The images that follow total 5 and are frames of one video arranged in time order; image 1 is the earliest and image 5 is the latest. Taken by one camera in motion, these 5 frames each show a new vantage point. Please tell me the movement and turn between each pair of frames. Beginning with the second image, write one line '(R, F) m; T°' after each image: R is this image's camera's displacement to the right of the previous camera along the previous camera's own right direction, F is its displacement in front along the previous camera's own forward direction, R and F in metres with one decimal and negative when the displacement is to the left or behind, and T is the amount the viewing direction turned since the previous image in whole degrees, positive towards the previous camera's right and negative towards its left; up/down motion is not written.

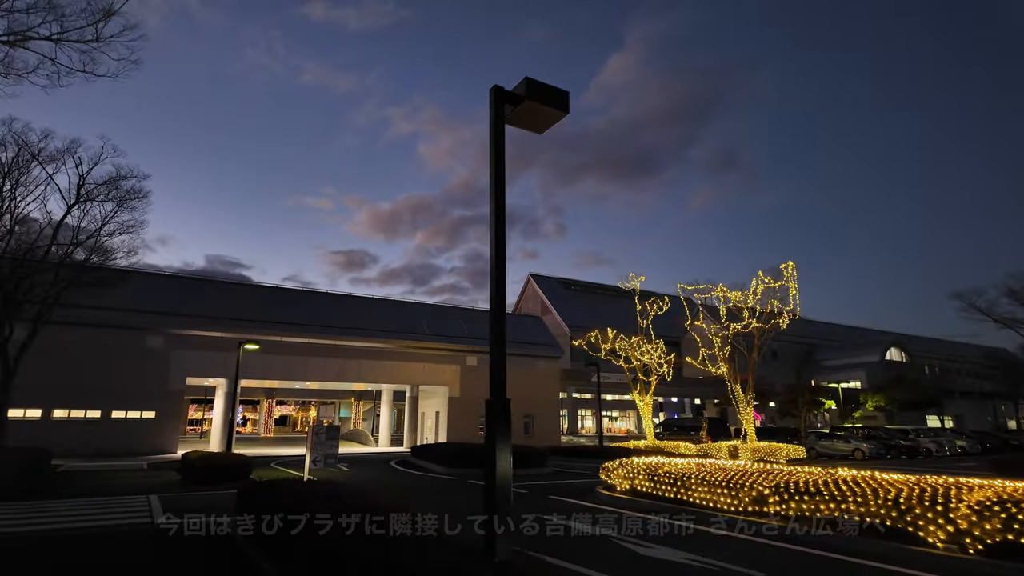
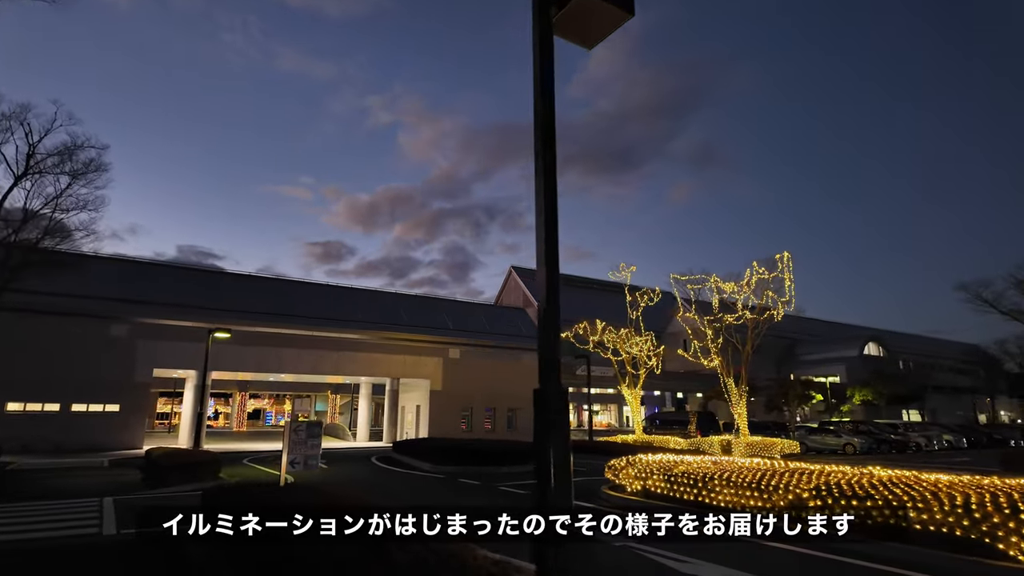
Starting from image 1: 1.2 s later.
(-0.4, +1.0) m; +2°
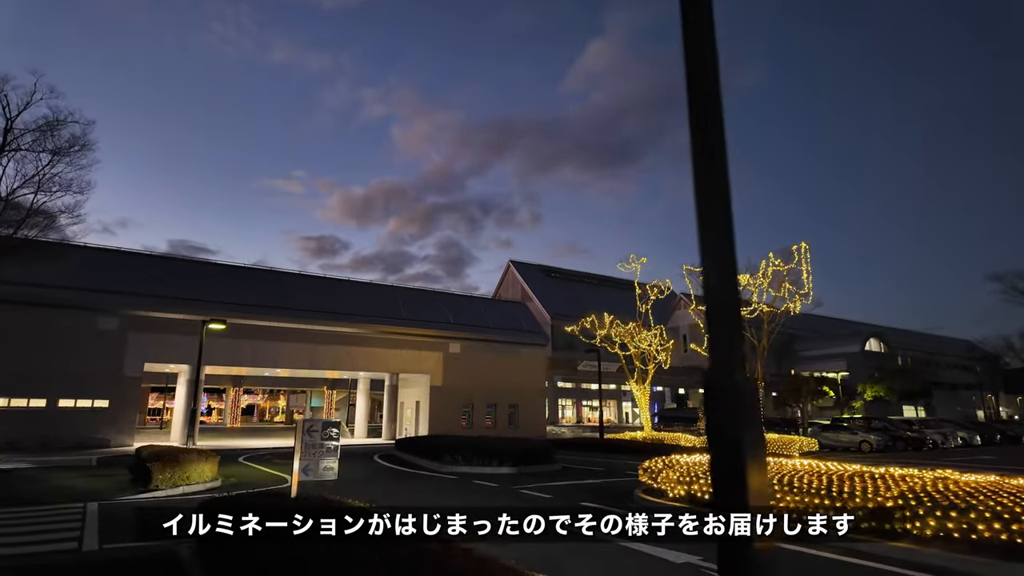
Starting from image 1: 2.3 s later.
(-0.5, +0.9) m; +1°
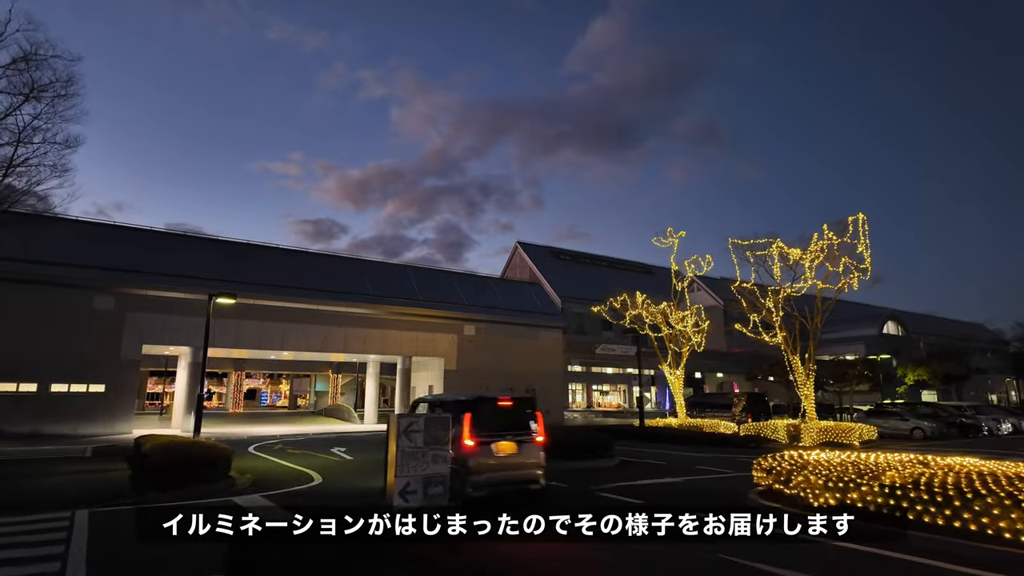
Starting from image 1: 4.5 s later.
(-1.2, +1.9) m; 0°
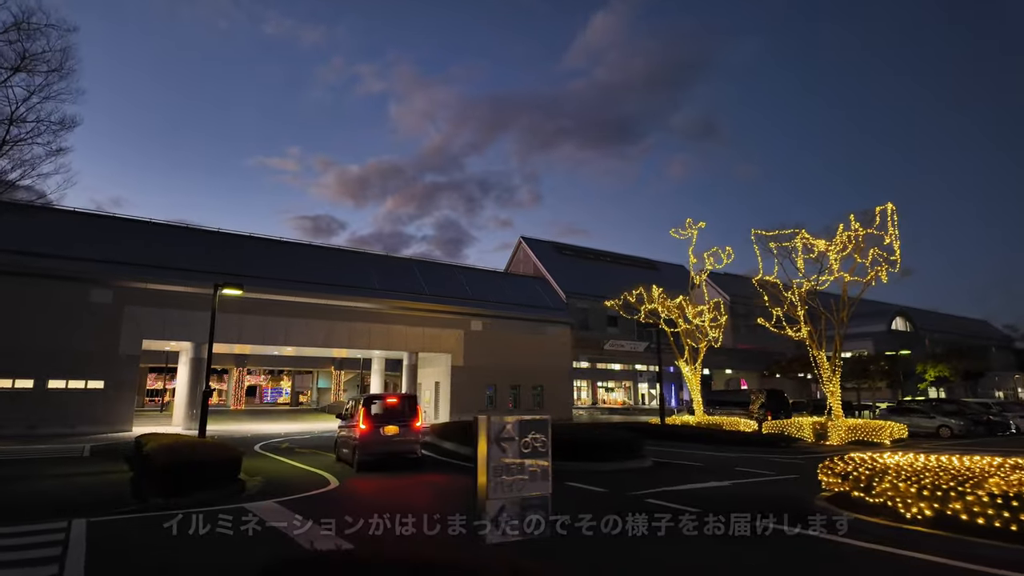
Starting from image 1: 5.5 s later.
(-0.6, +0.8) m; 0°
